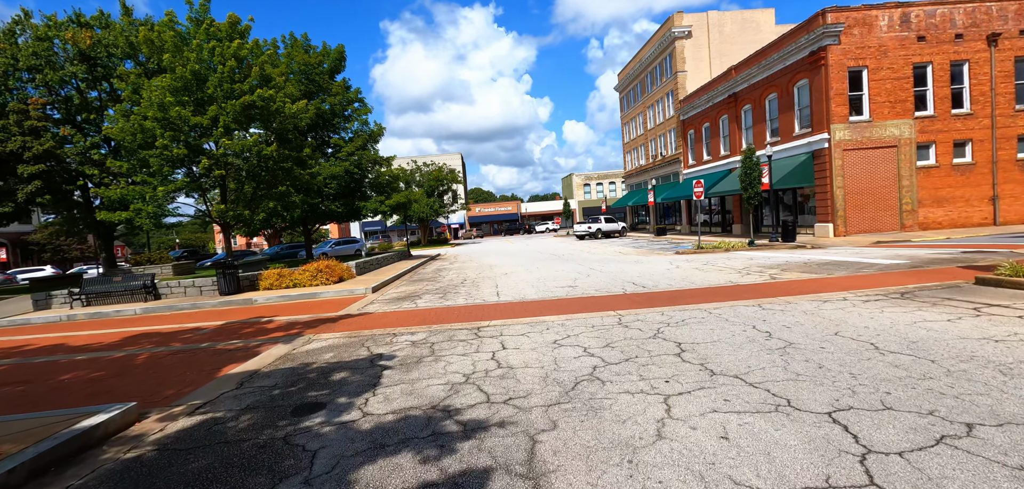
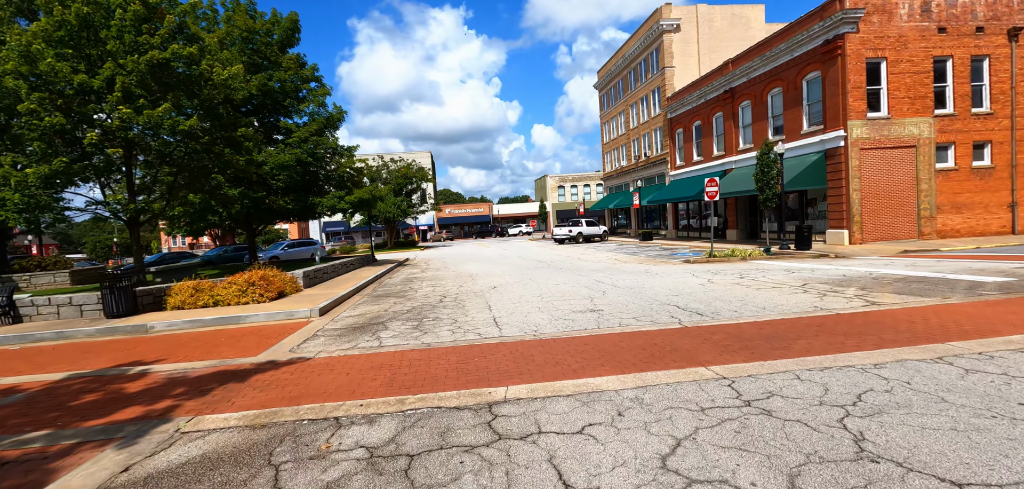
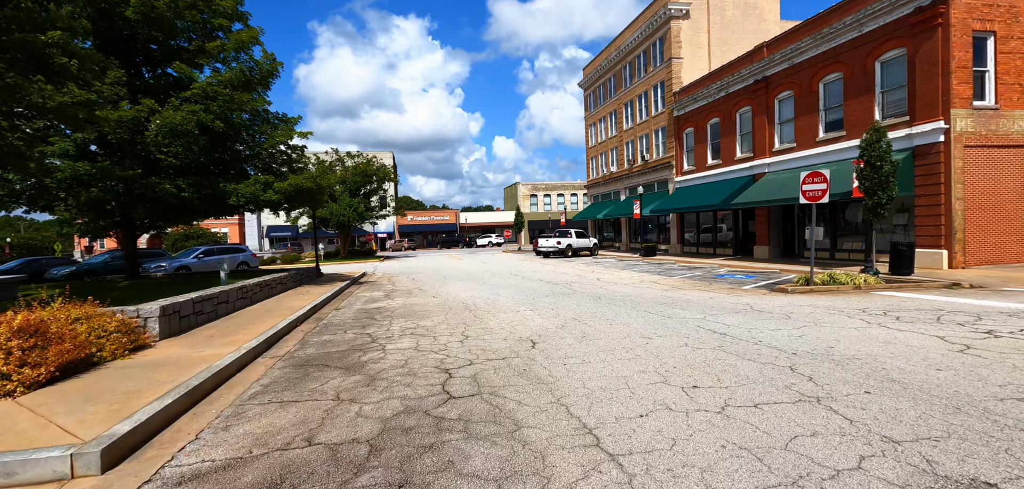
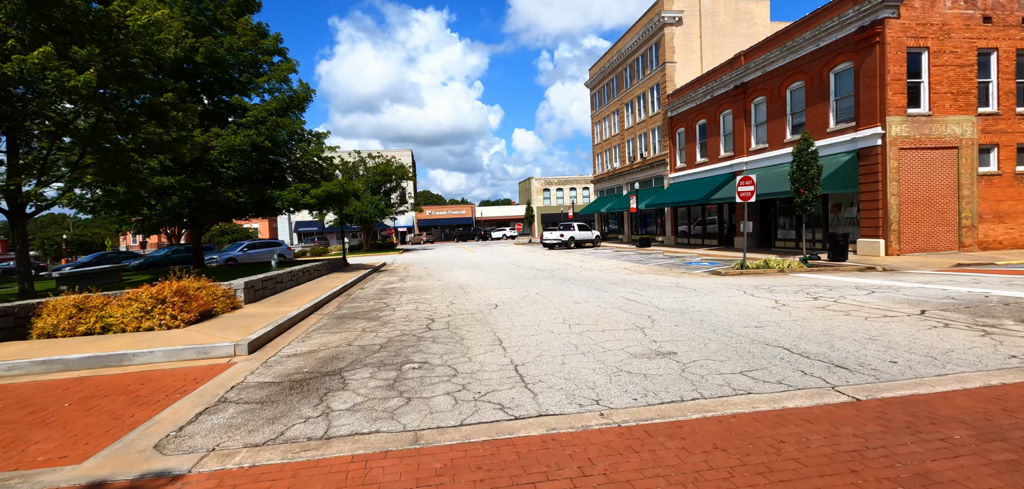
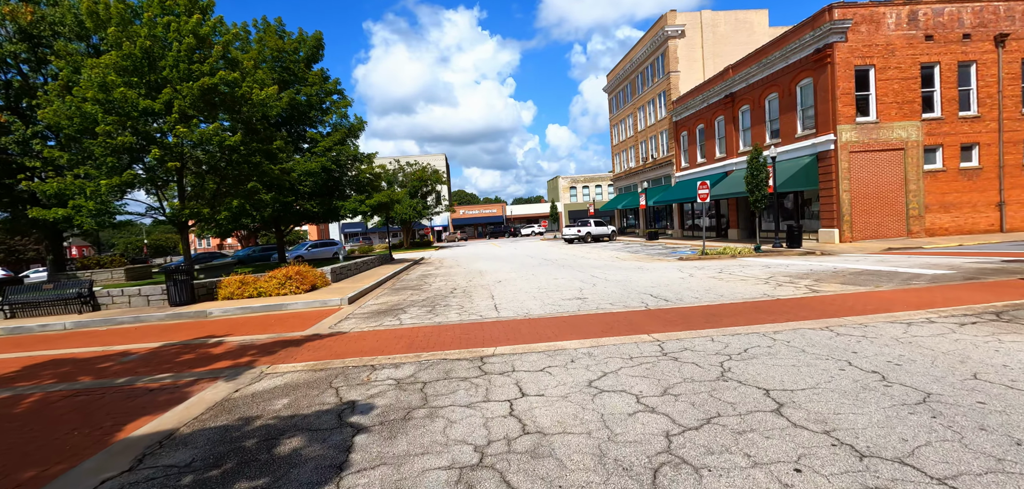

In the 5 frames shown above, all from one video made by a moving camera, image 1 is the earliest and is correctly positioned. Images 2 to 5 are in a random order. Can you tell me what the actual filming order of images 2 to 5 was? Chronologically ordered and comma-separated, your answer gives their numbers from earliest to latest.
5, 2, 4, 3
